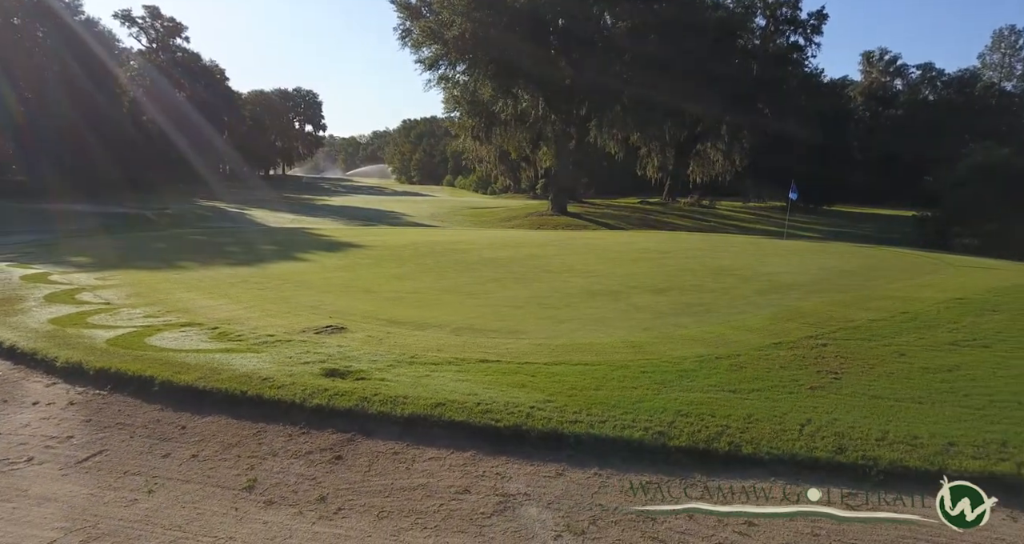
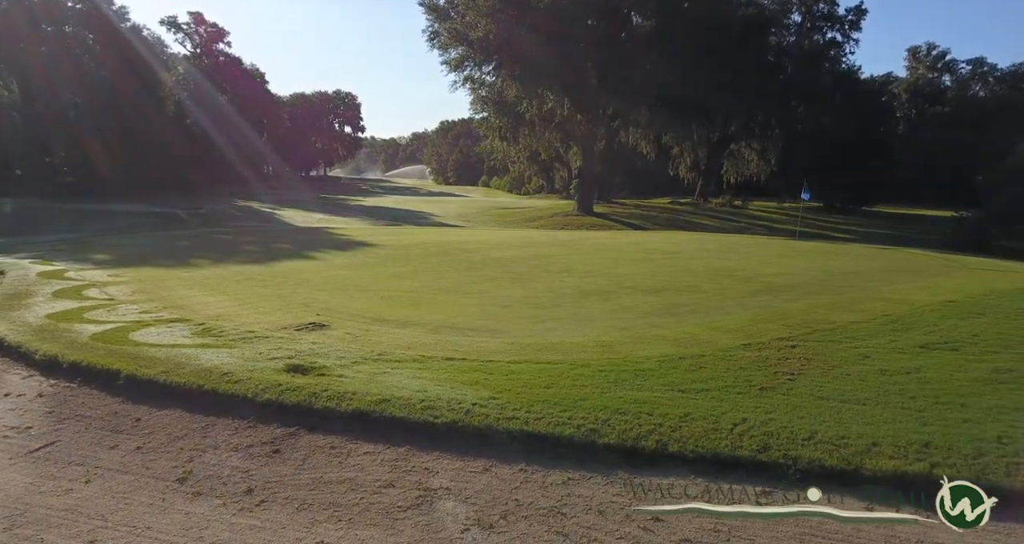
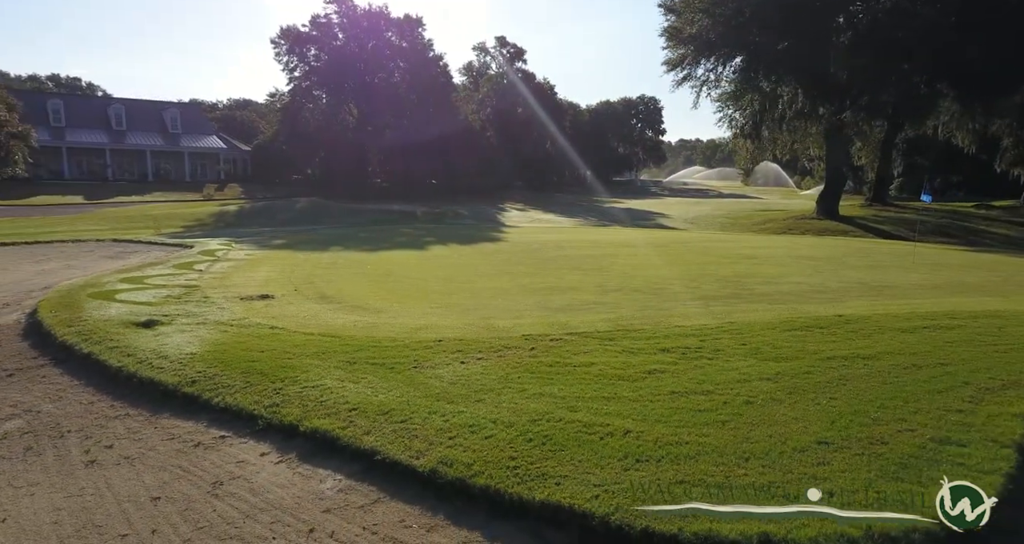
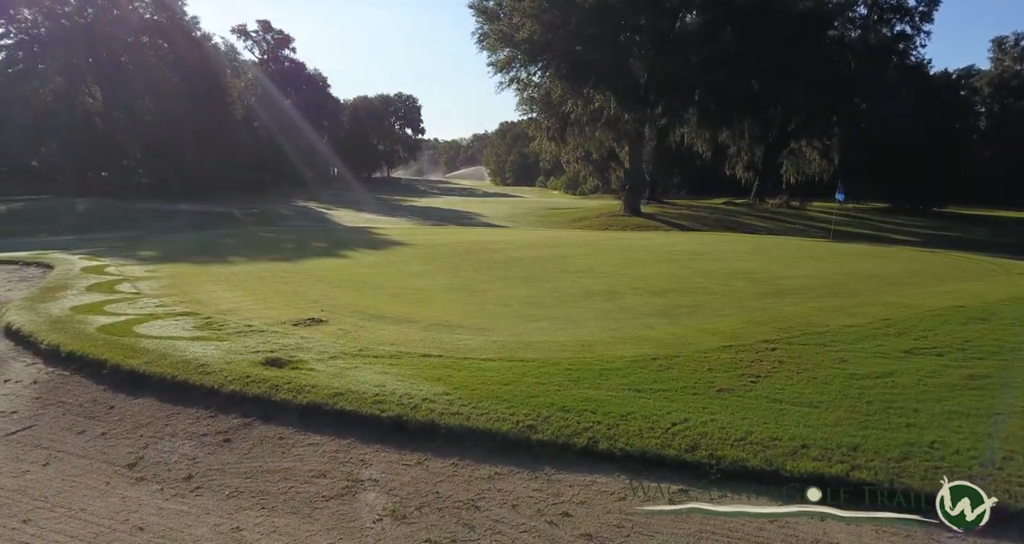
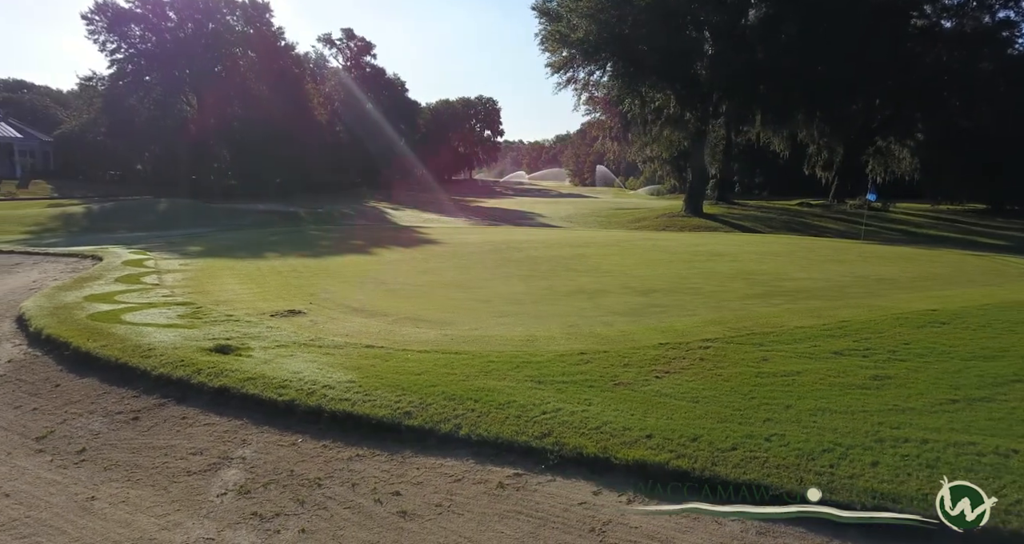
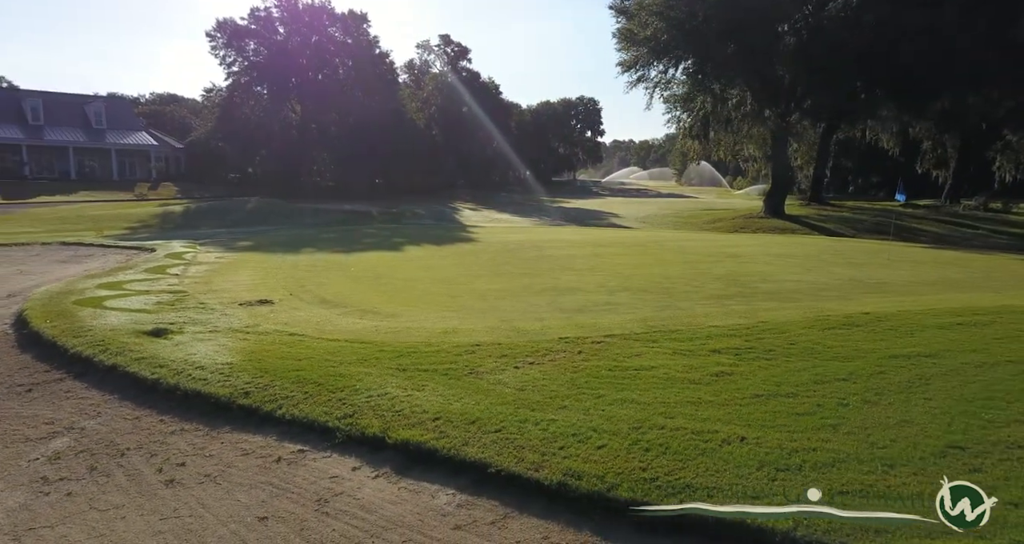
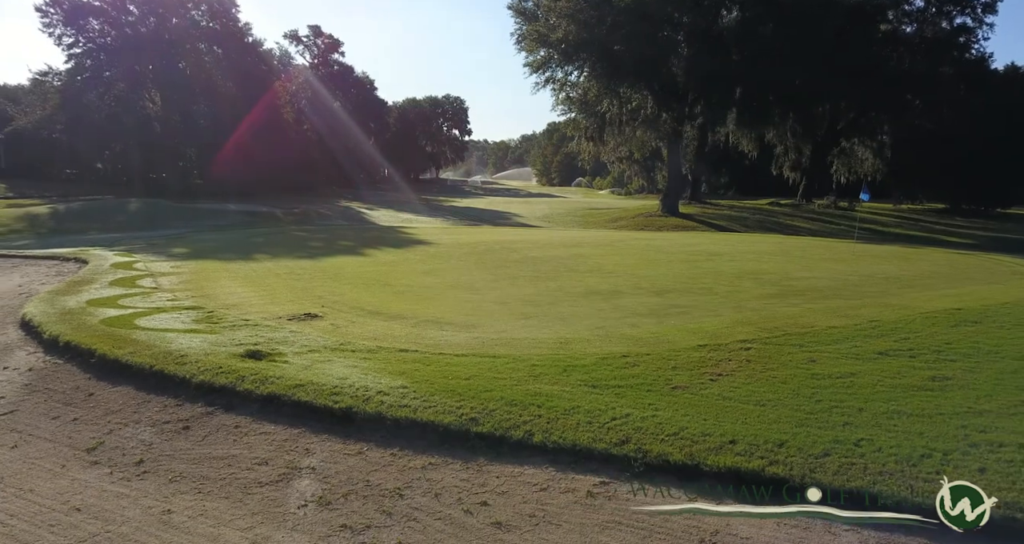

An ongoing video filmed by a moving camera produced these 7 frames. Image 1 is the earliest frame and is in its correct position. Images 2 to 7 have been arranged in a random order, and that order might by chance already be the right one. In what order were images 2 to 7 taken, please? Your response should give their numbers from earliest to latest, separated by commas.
2, 4, 7, 5, 6, 3
